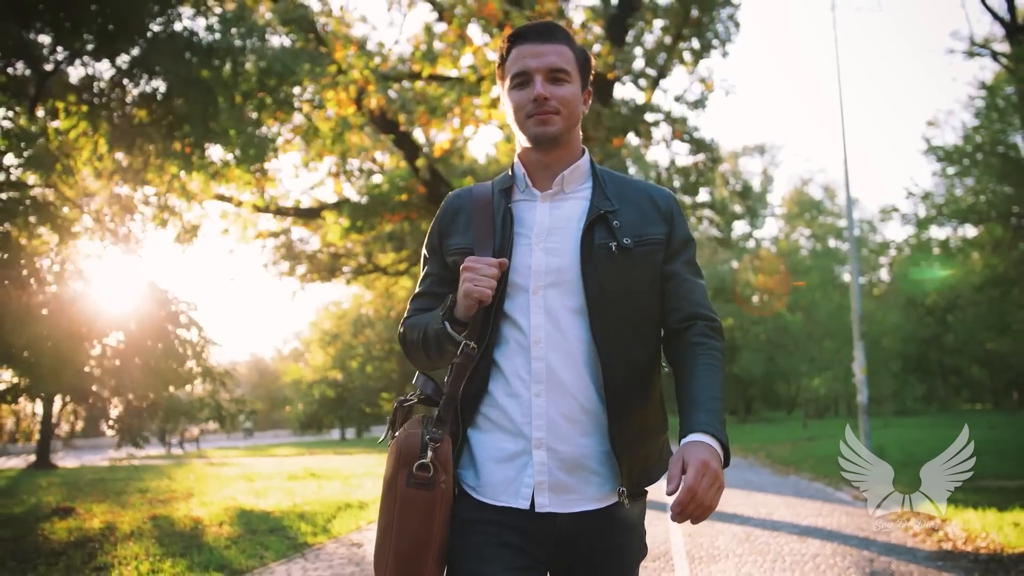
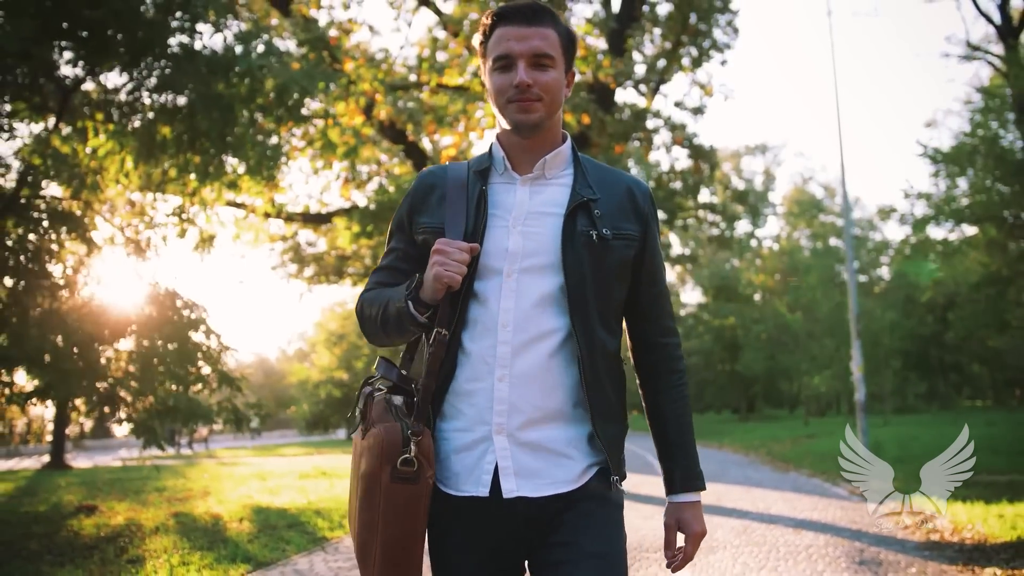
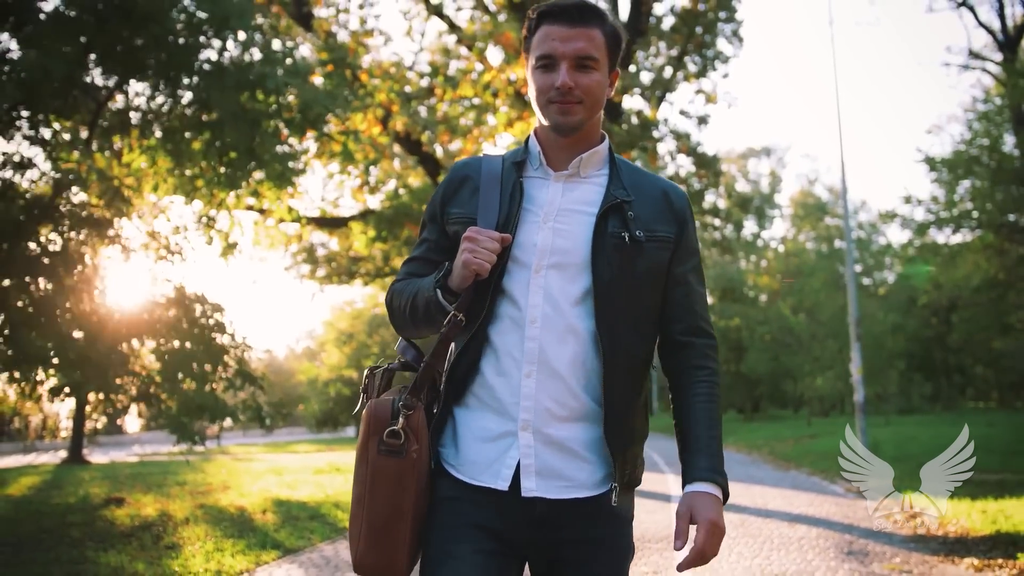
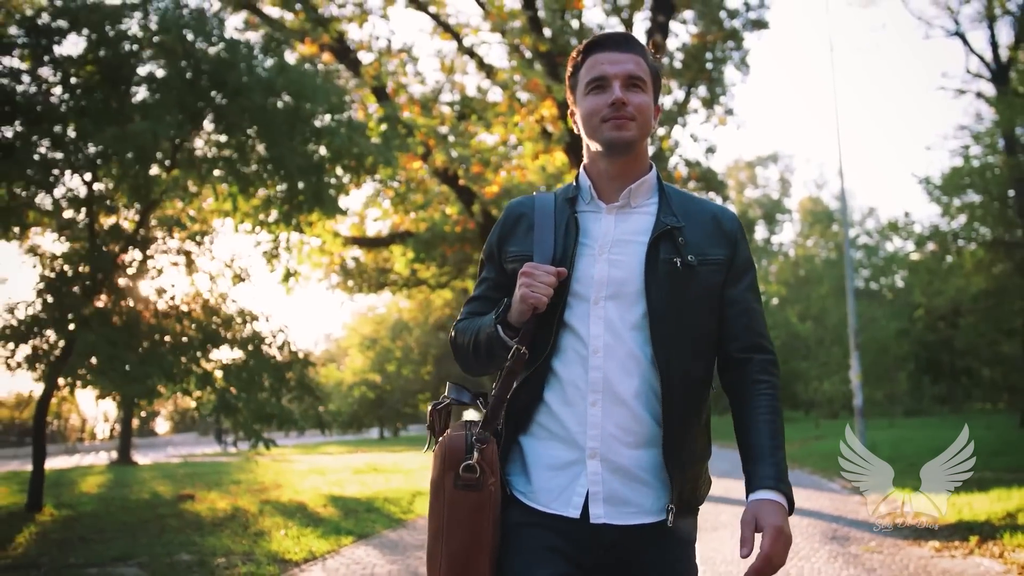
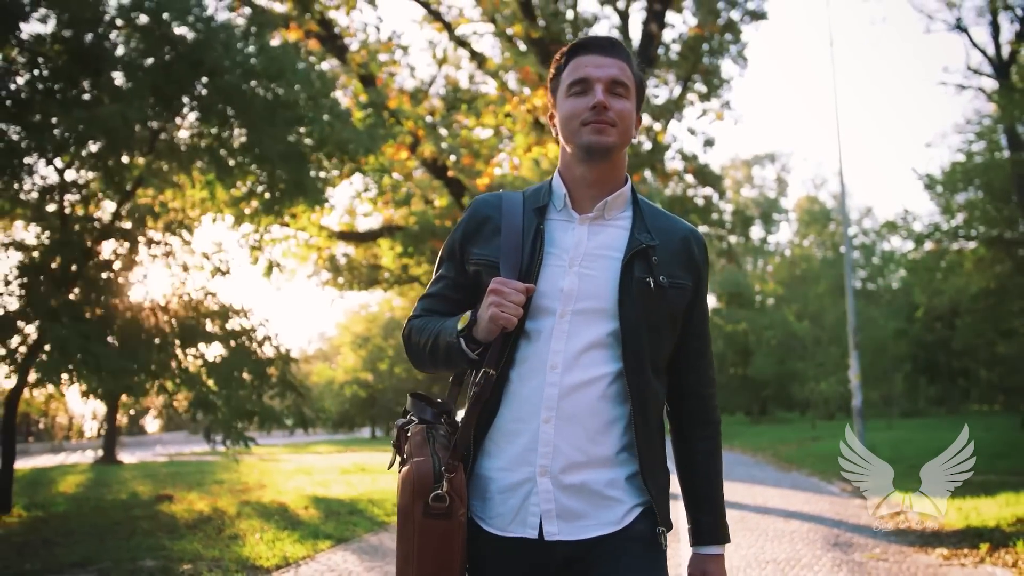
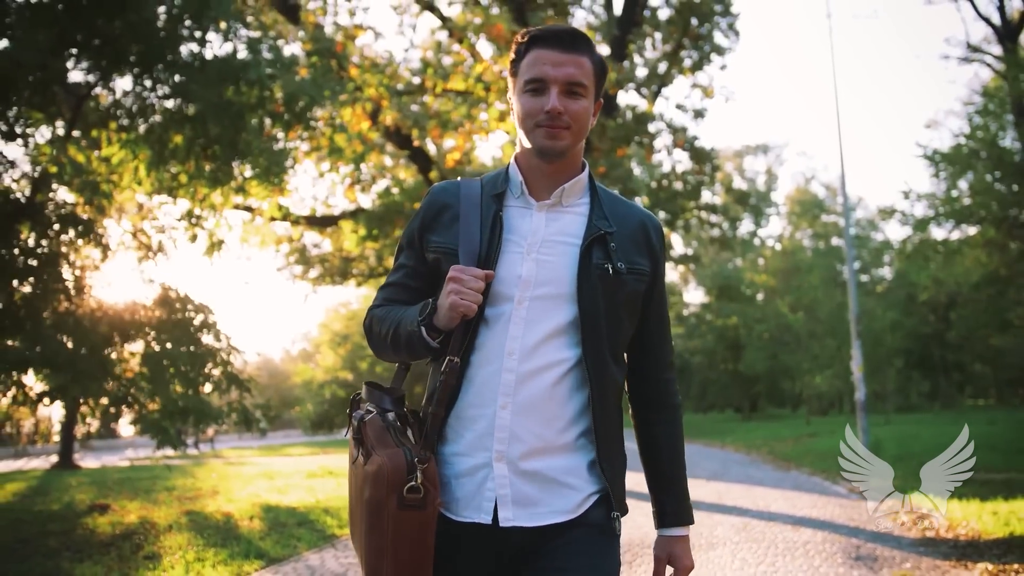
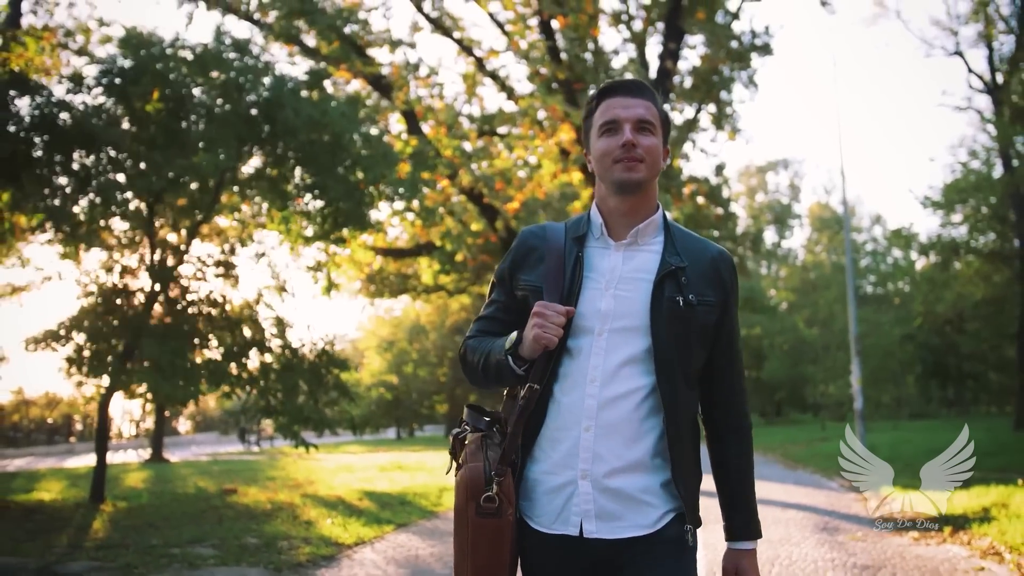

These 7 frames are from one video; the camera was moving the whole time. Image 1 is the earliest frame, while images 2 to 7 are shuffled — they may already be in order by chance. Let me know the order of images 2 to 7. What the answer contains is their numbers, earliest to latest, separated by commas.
2, 6, 3, 5, 4, 7
